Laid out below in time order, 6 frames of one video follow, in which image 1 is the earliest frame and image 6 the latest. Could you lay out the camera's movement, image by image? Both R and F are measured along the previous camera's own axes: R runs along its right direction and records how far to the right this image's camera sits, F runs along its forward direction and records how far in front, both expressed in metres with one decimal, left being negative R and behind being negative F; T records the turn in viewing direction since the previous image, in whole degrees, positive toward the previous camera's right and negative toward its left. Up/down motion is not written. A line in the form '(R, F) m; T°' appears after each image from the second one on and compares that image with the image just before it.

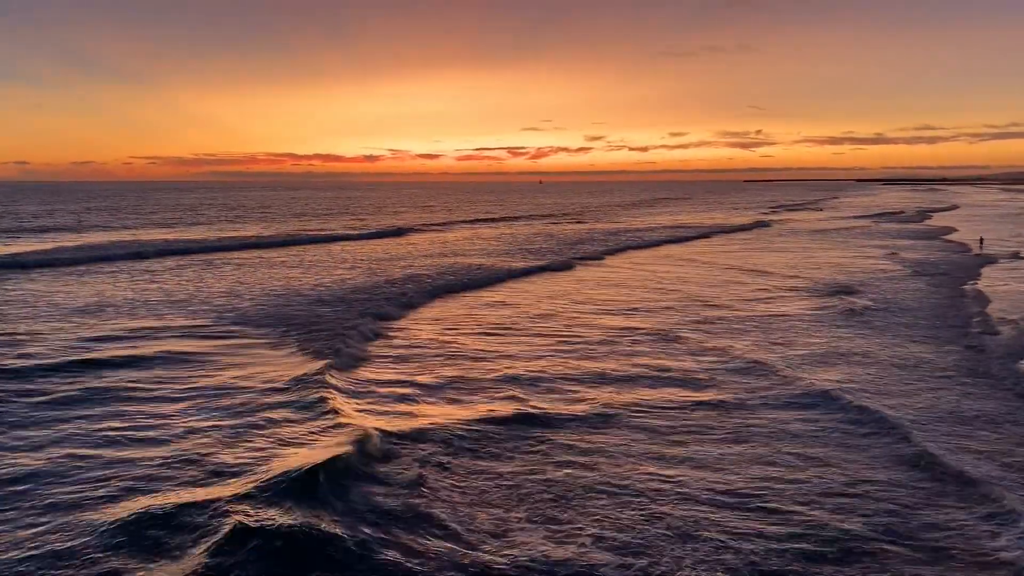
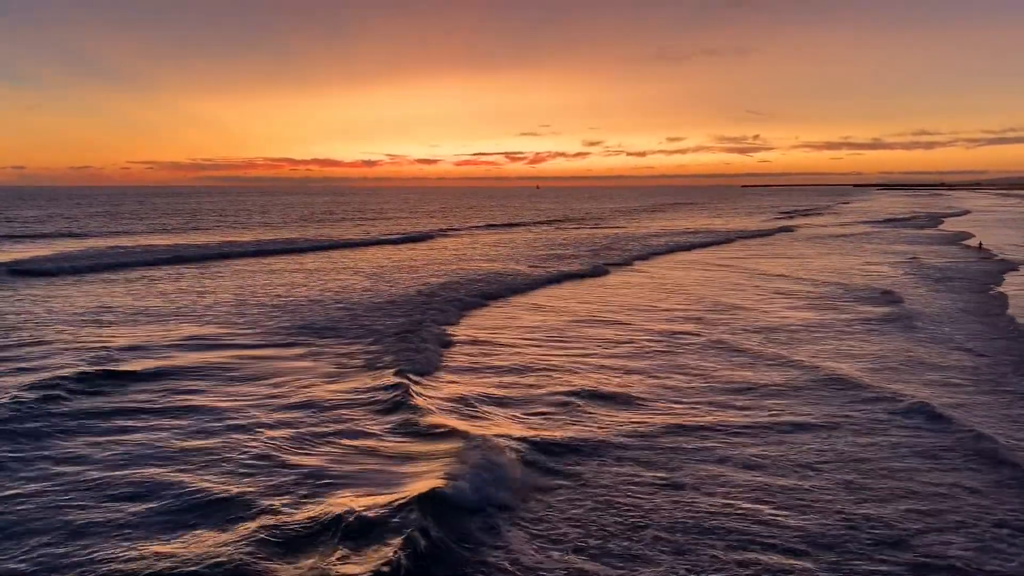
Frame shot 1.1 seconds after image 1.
(-0.4, +0.5) m; 0°
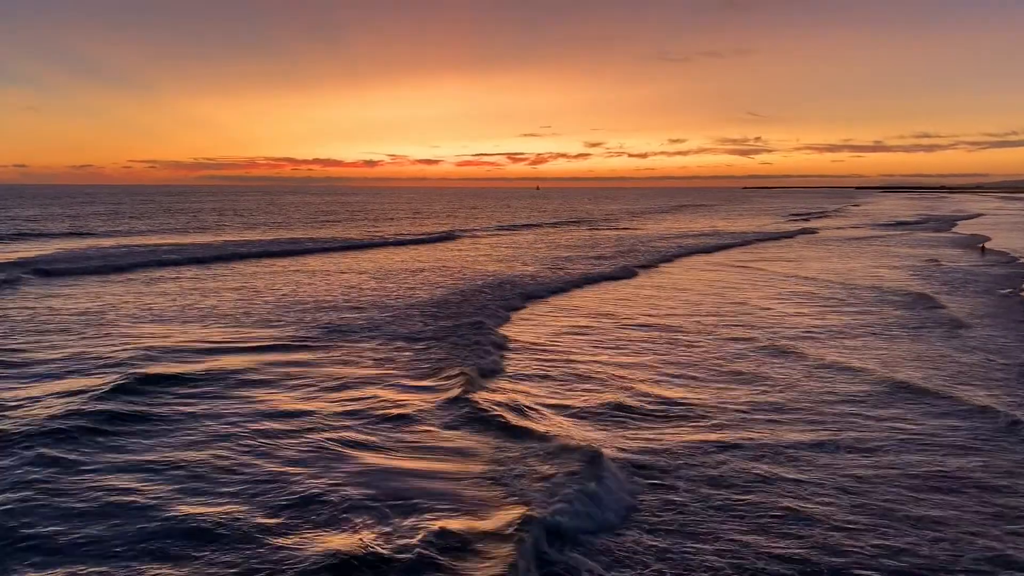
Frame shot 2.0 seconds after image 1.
(-0.4, +0.4) m; 0°
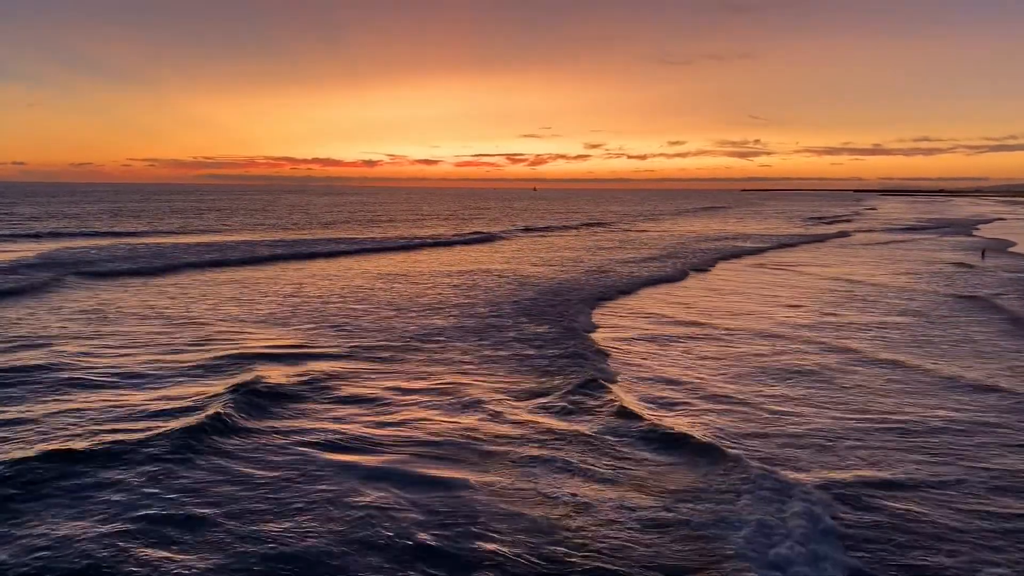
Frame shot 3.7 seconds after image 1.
(-0.9, +0.4) m; 0°
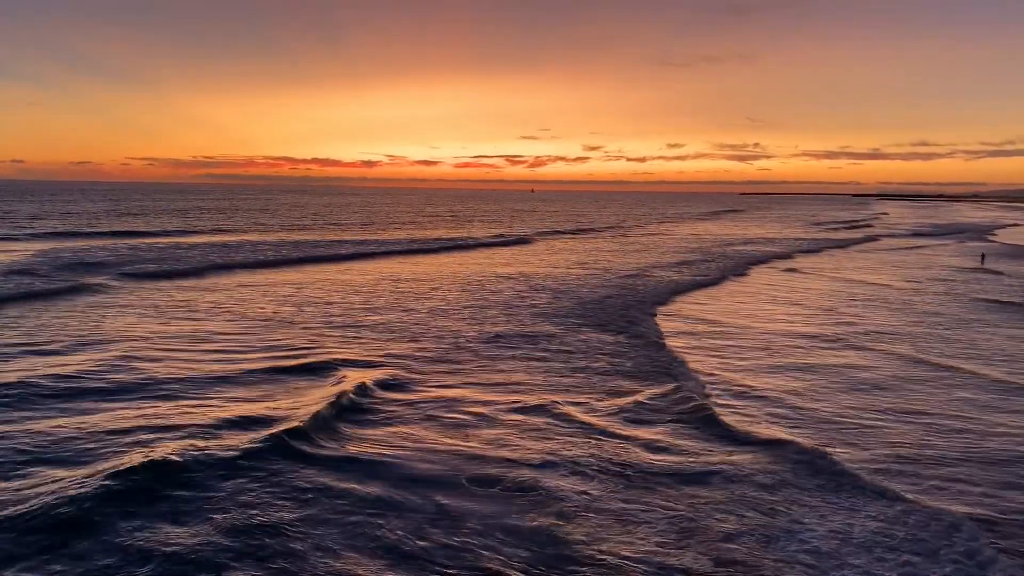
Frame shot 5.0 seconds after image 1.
(-1.2, +0.2) m; 0°
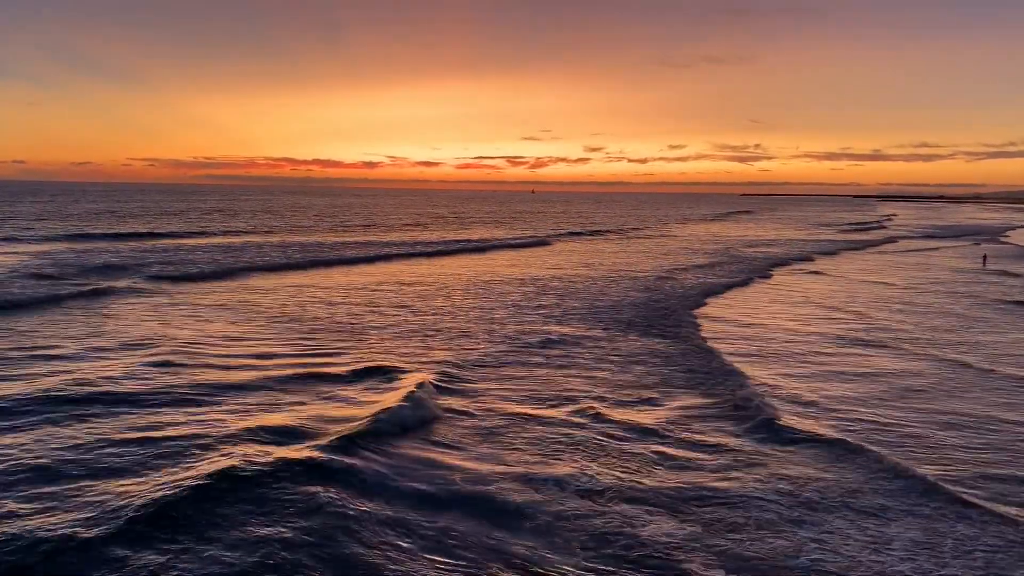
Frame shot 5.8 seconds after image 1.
(-0.7, +0.2) m; 0°
